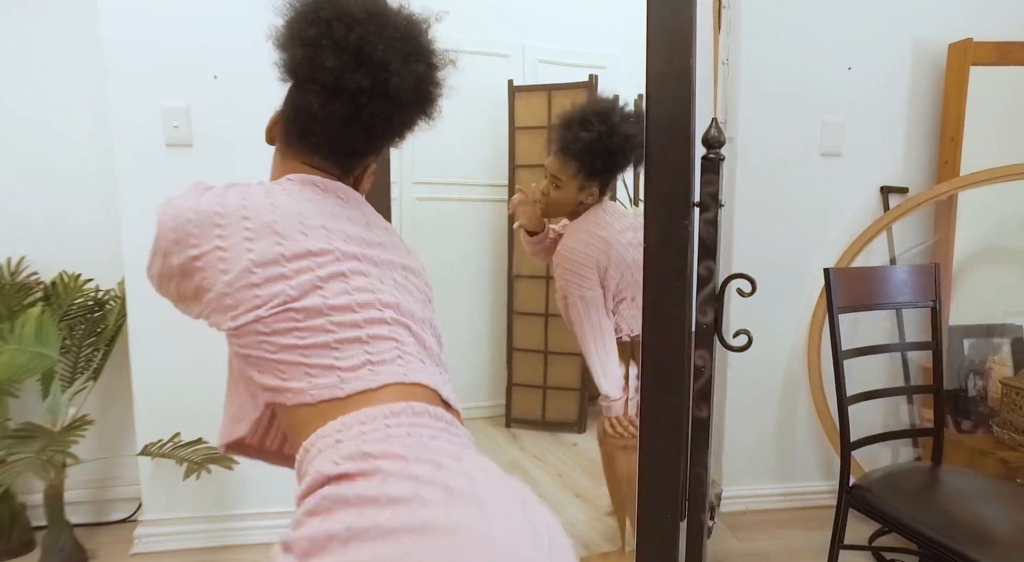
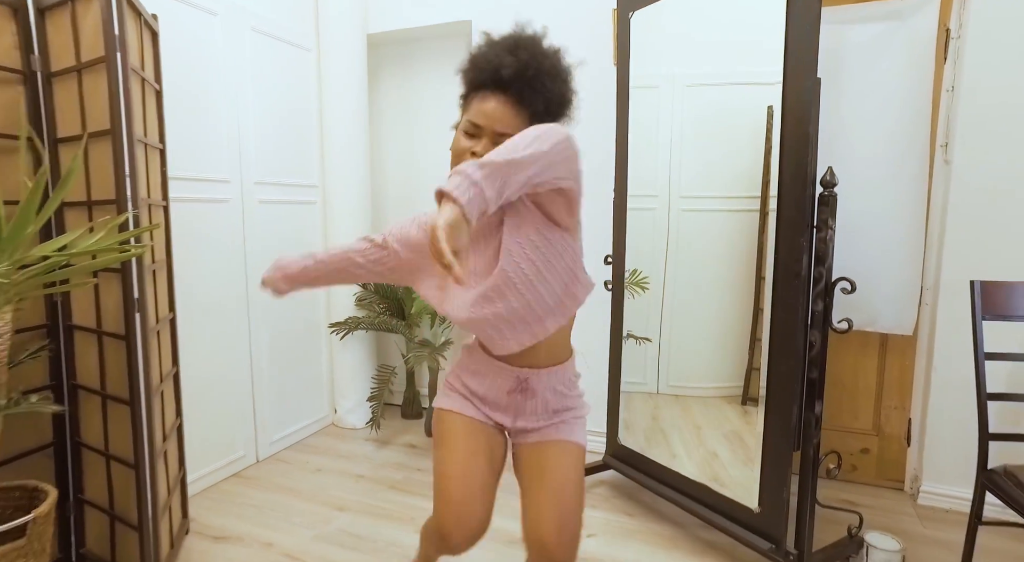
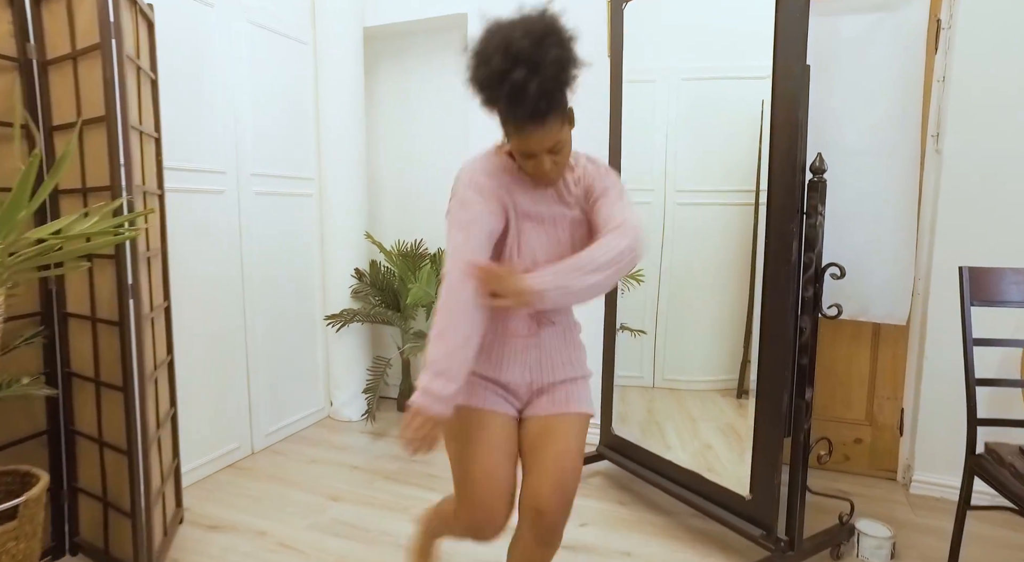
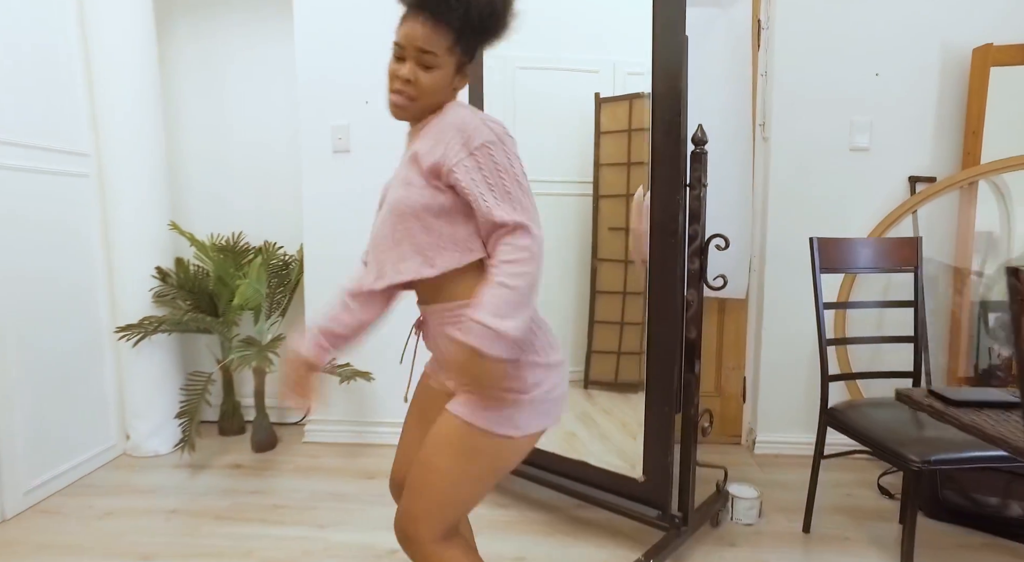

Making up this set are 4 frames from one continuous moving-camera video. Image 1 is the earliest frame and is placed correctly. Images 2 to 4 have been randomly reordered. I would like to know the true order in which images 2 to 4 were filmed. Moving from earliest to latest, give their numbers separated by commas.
4, 3, 2
